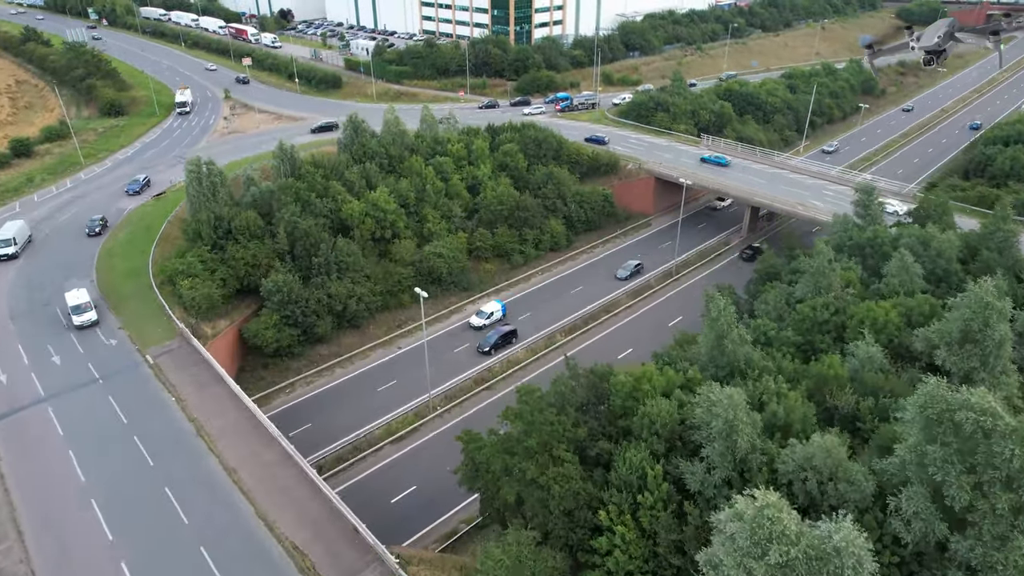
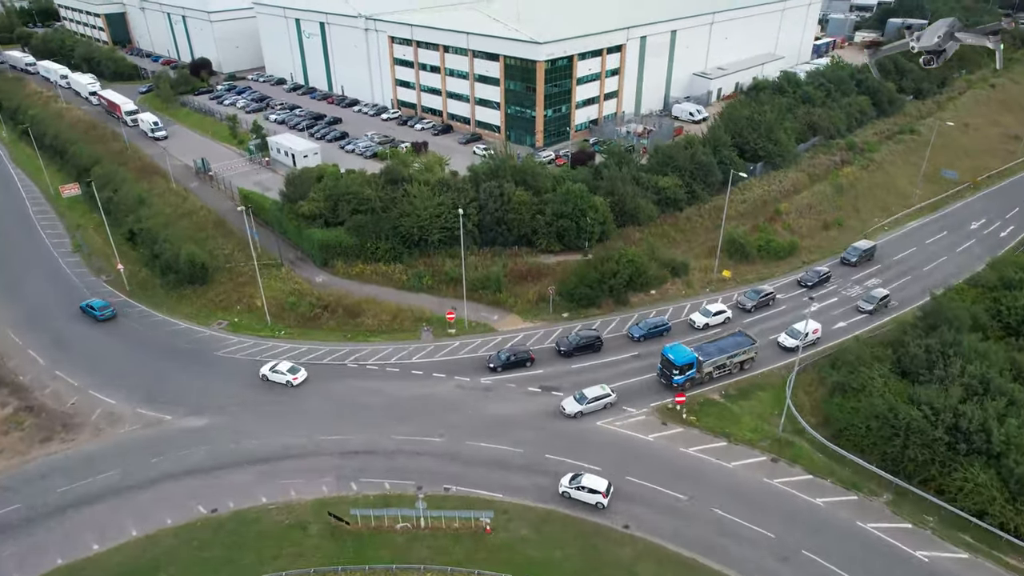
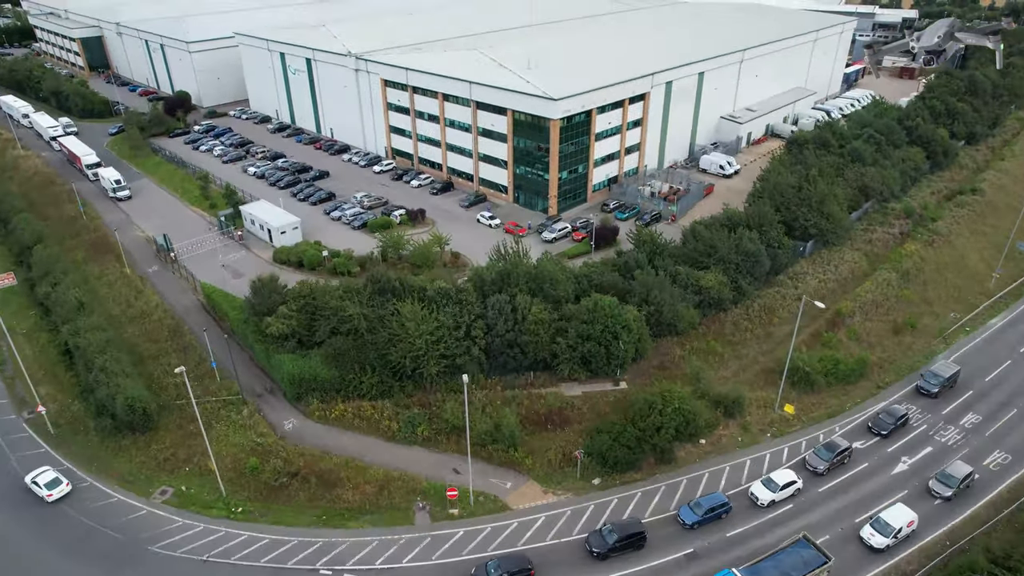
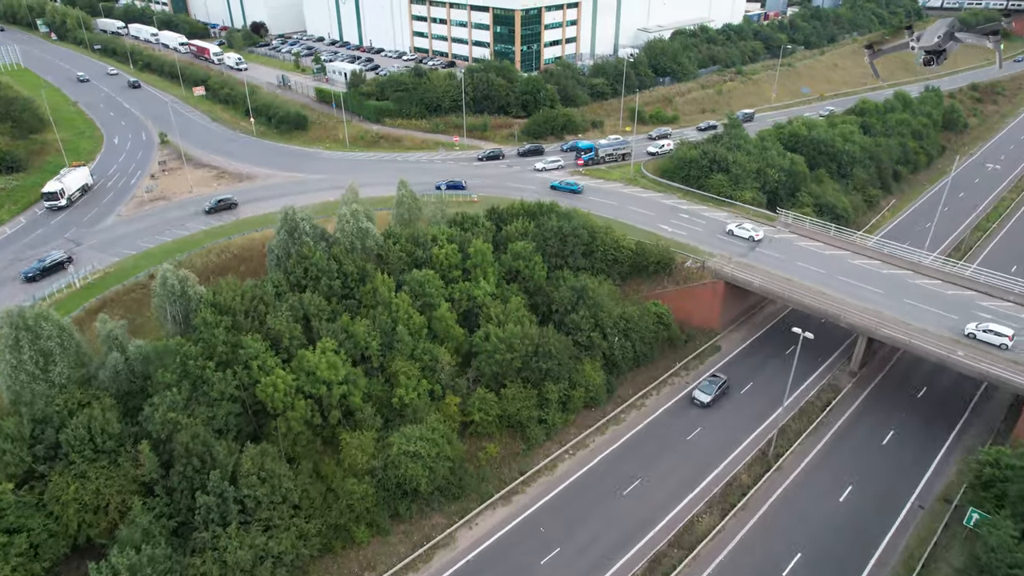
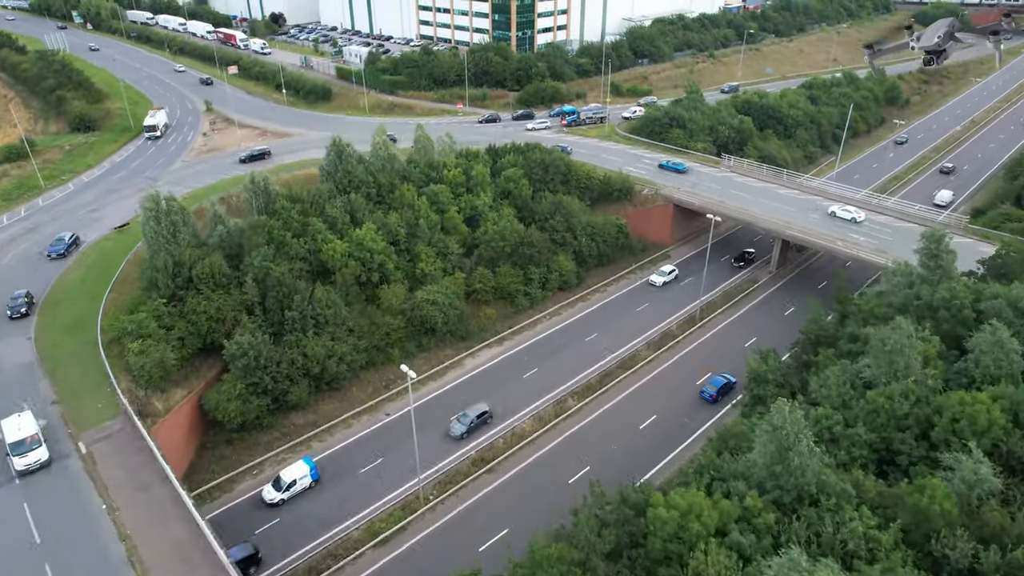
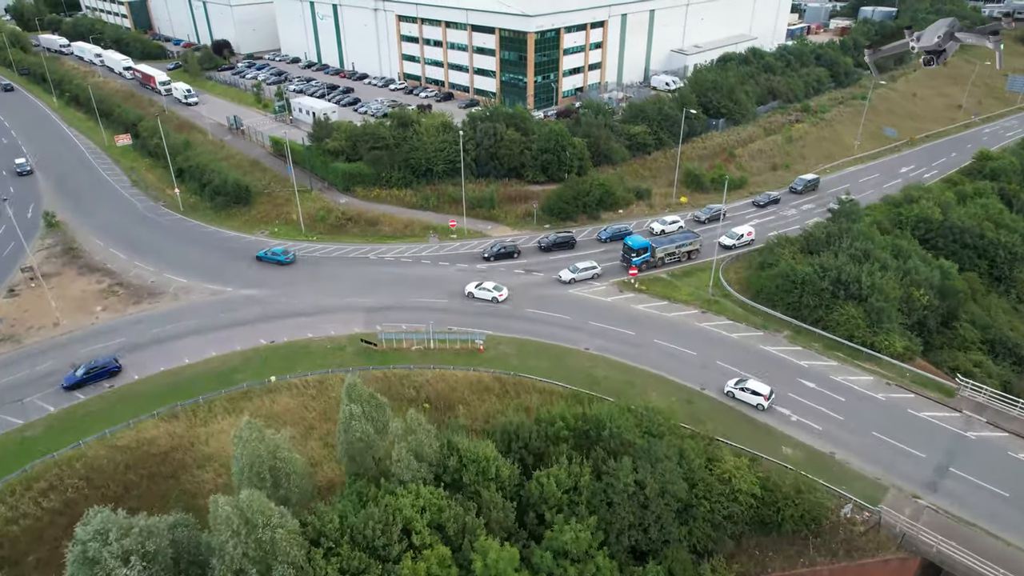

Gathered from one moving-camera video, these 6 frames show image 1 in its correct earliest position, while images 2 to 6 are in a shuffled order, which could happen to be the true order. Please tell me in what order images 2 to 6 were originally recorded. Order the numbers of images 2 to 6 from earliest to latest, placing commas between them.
5, 4, 6, 2, 3
